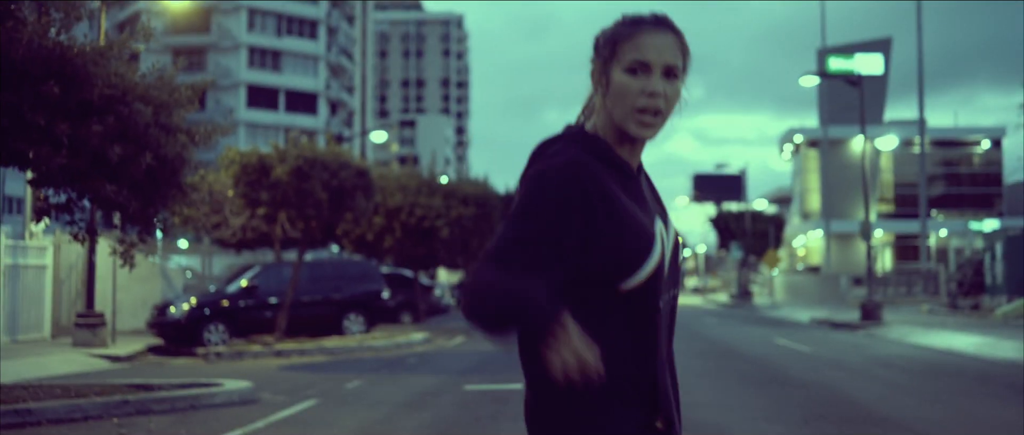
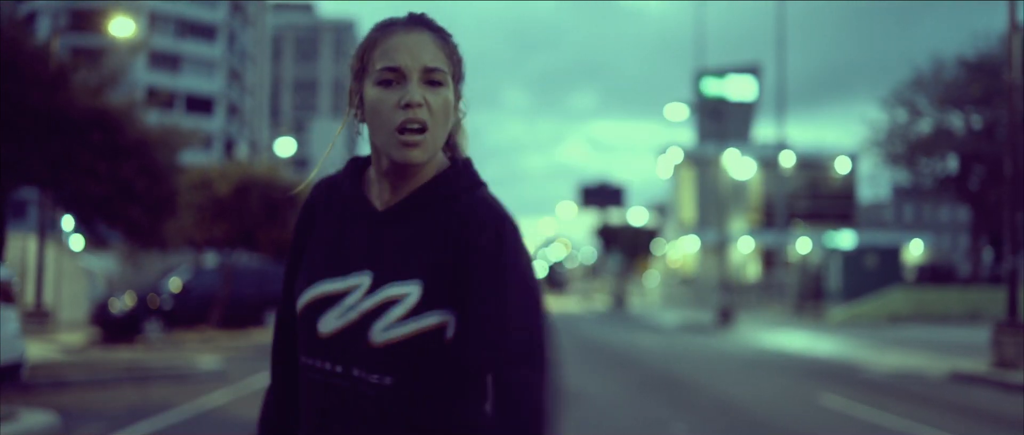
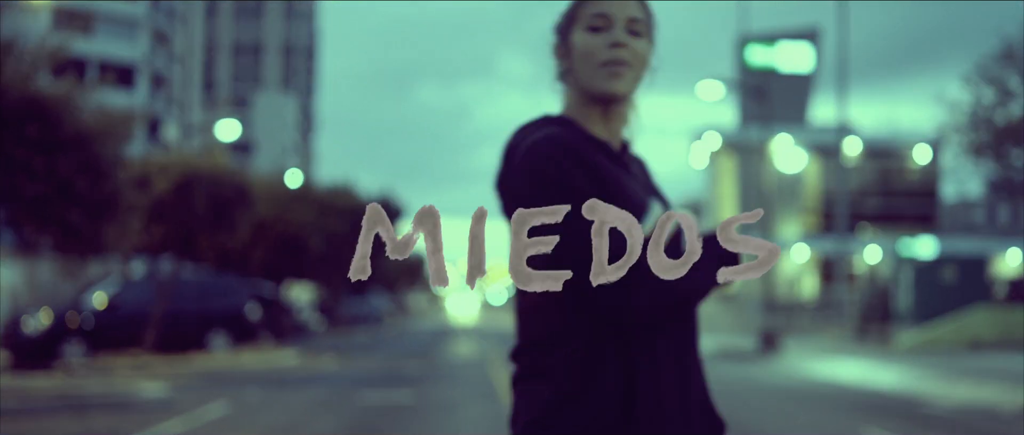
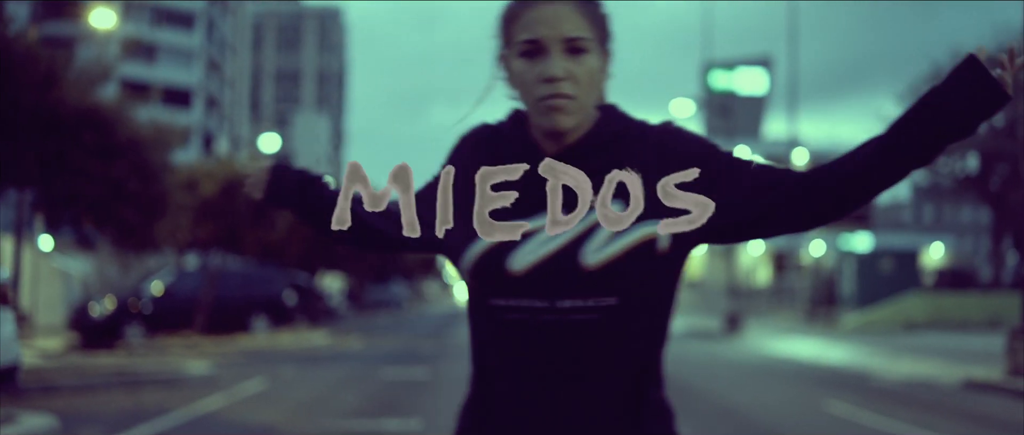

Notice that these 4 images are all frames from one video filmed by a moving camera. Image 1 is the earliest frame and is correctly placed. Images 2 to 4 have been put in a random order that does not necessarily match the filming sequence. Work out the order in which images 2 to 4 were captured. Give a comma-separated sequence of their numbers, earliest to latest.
2, 4, 3
